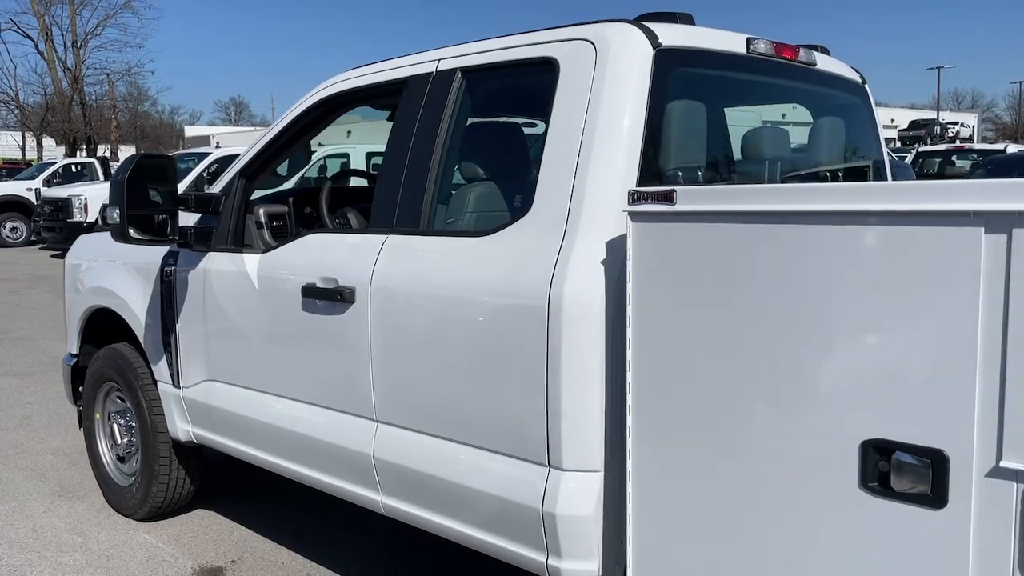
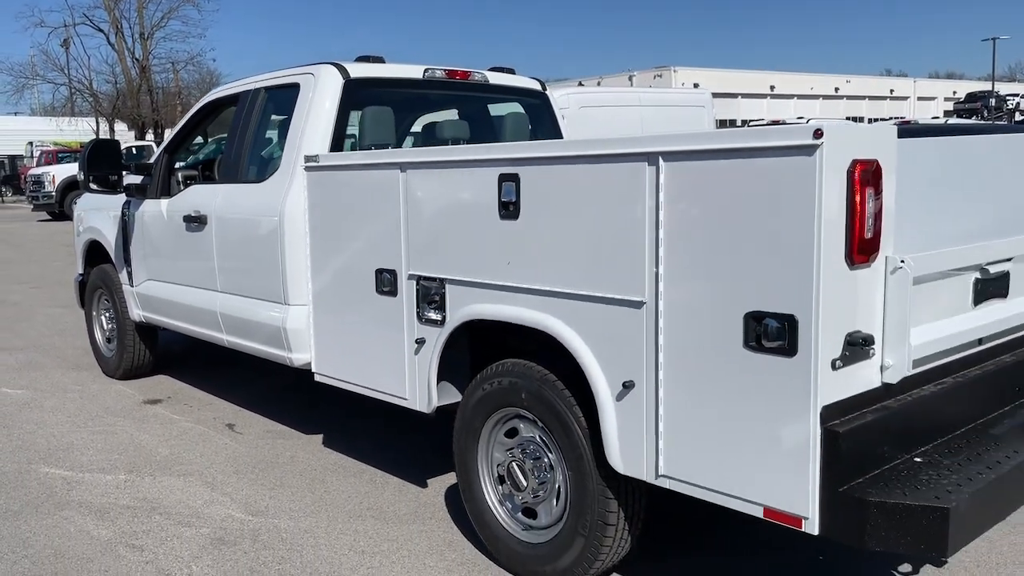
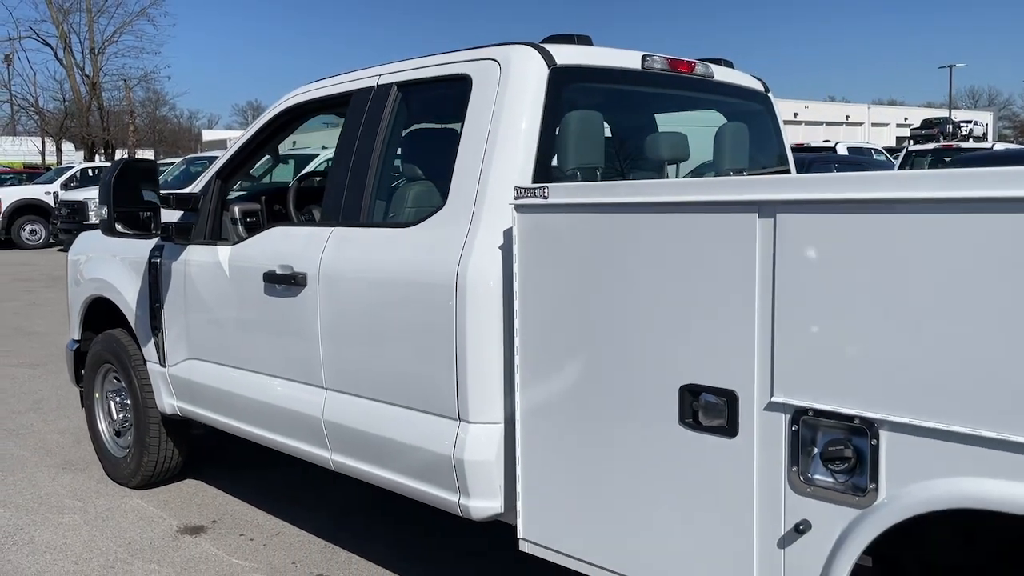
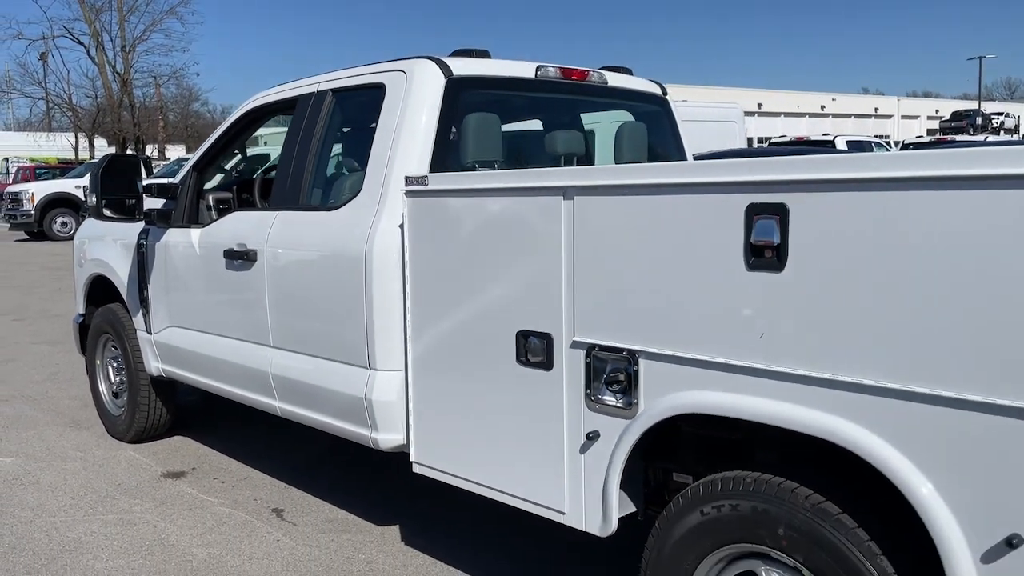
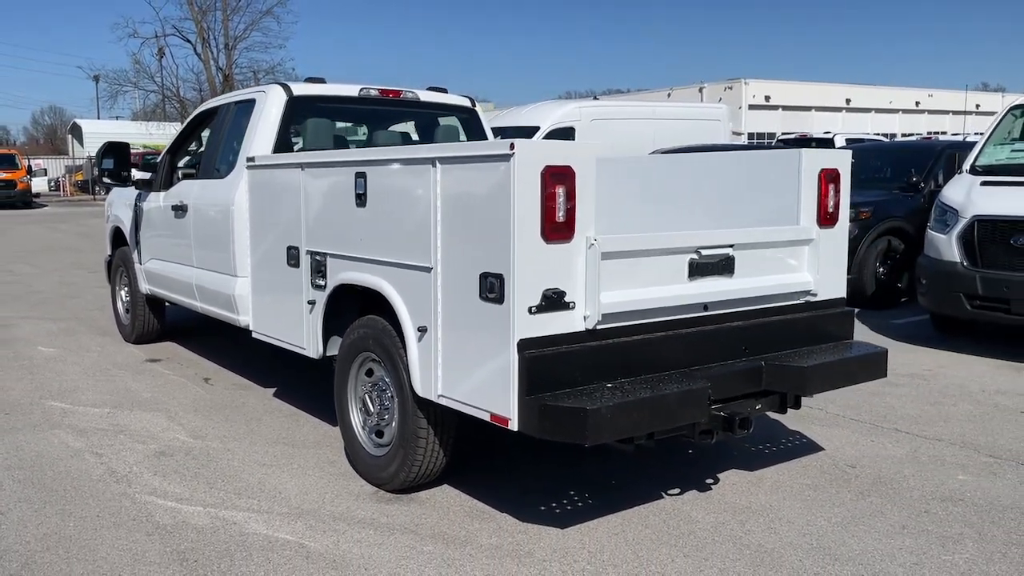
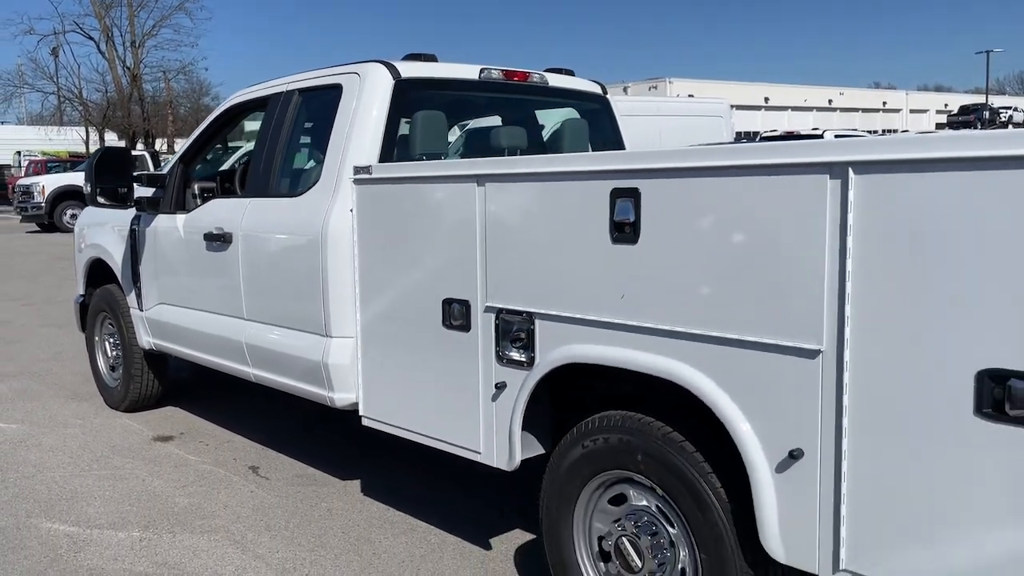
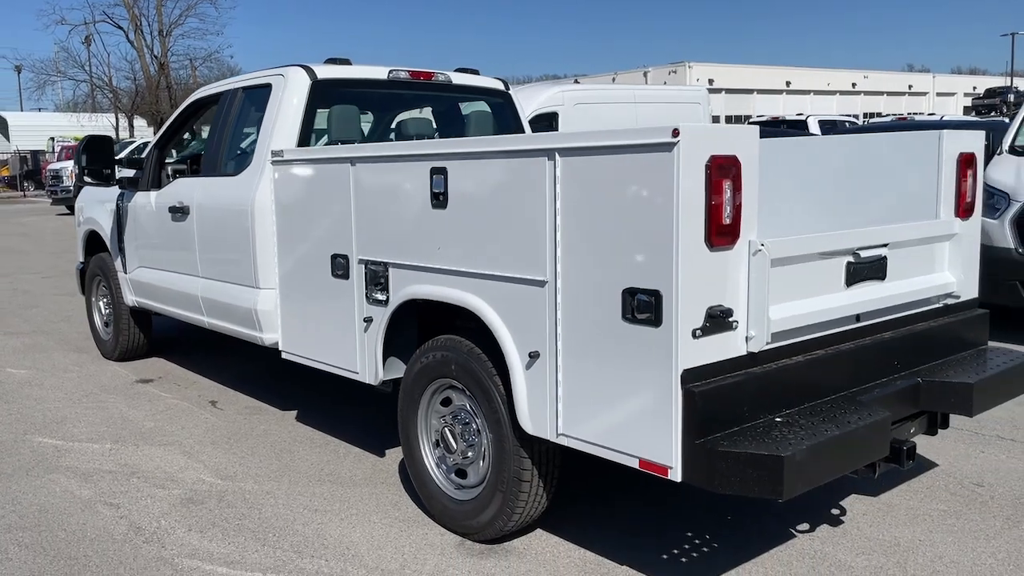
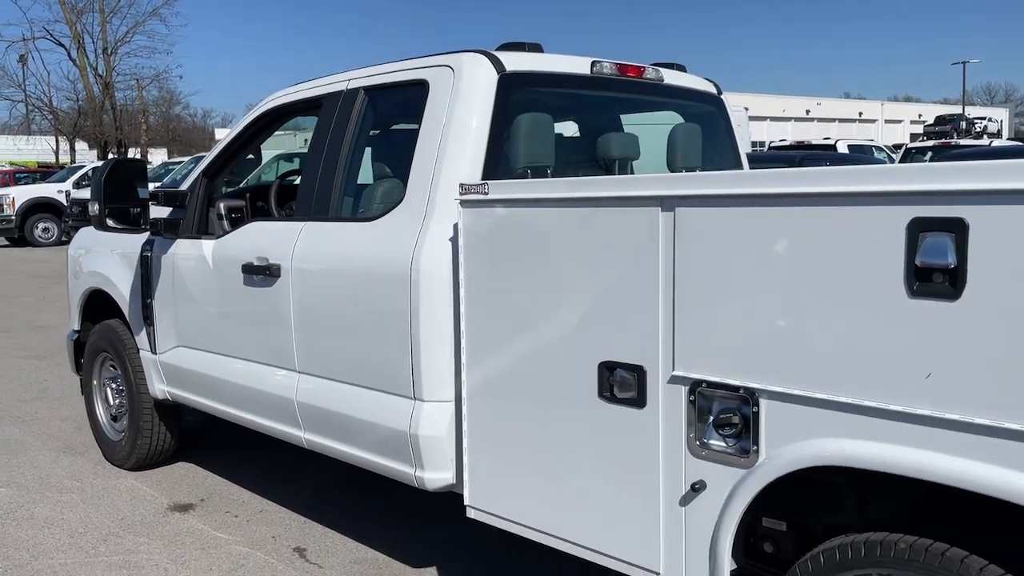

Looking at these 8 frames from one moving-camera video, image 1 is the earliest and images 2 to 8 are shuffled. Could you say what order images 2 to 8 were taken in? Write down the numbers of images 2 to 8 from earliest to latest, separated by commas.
3, 8, 4, 6, 2, 7, 5
